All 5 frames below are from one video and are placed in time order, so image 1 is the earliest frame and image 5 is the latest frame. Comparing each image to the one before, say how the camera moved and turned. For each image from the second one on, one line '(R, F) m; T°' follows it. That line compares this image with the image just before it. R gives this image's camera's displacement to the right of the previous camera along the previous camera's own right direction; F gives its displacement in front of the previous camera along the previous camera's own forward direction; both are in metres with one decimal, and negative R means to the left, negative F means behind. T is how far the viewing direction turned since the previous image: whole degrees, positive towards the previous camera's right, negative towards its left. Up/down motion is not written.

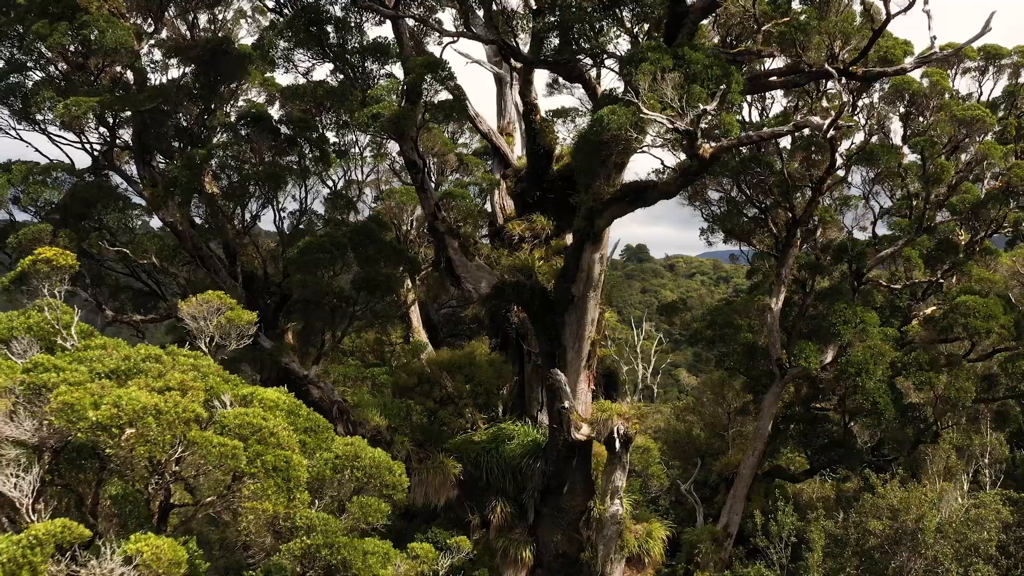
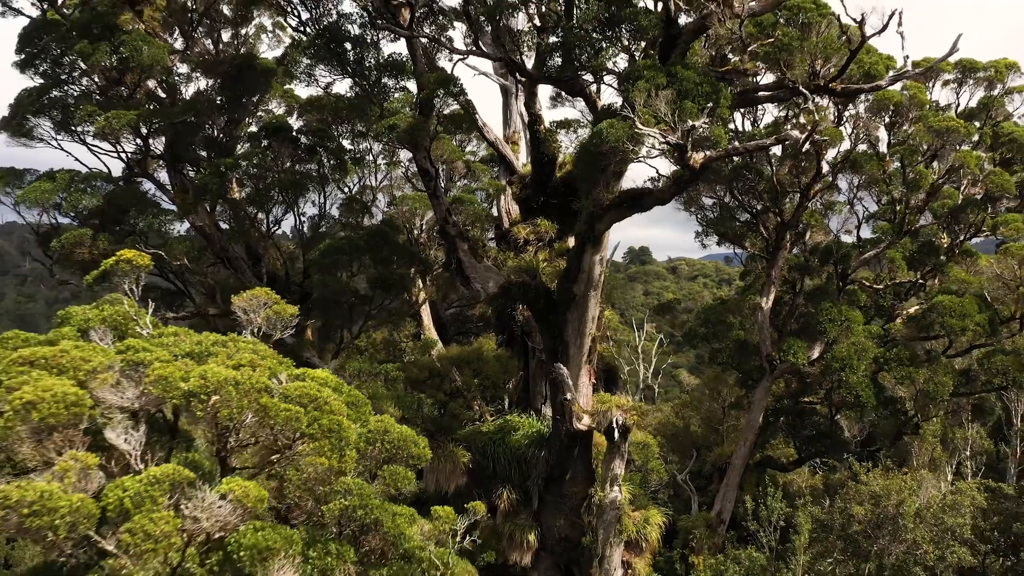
(-0.1, -0.7) m; 0°
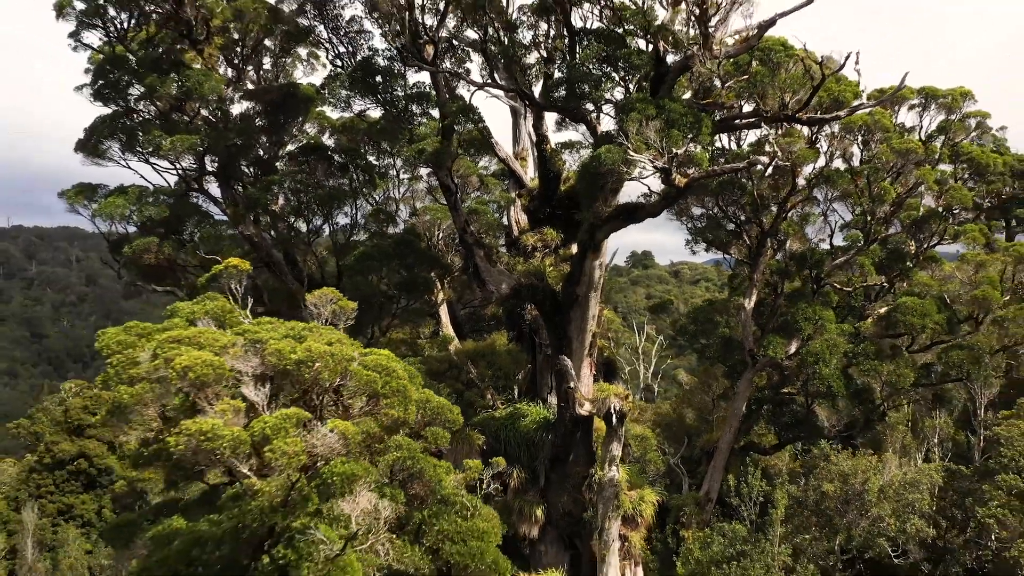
(-0.2, -1.4) m; 0°
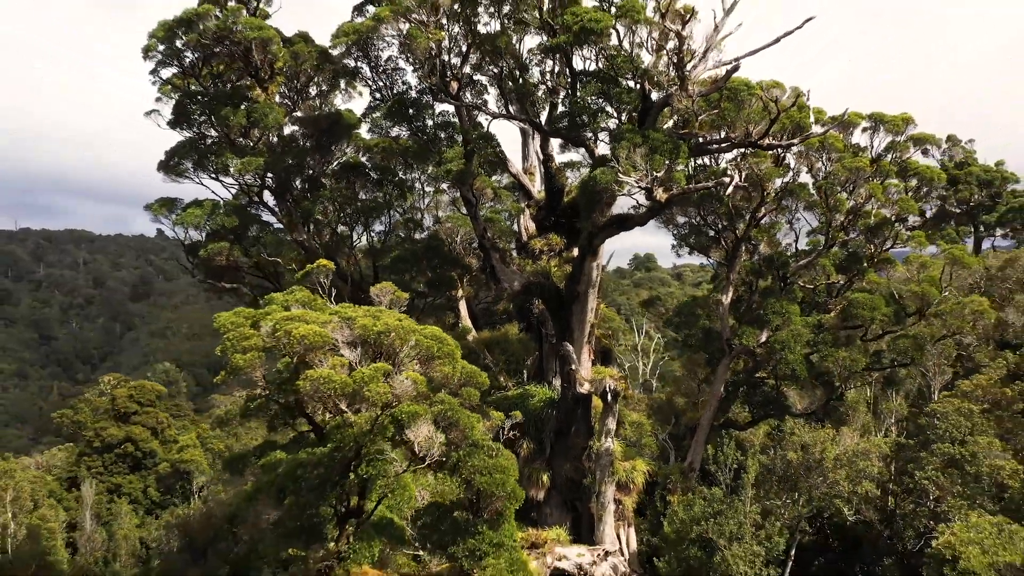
(-0.2, -2.1) m; 0°
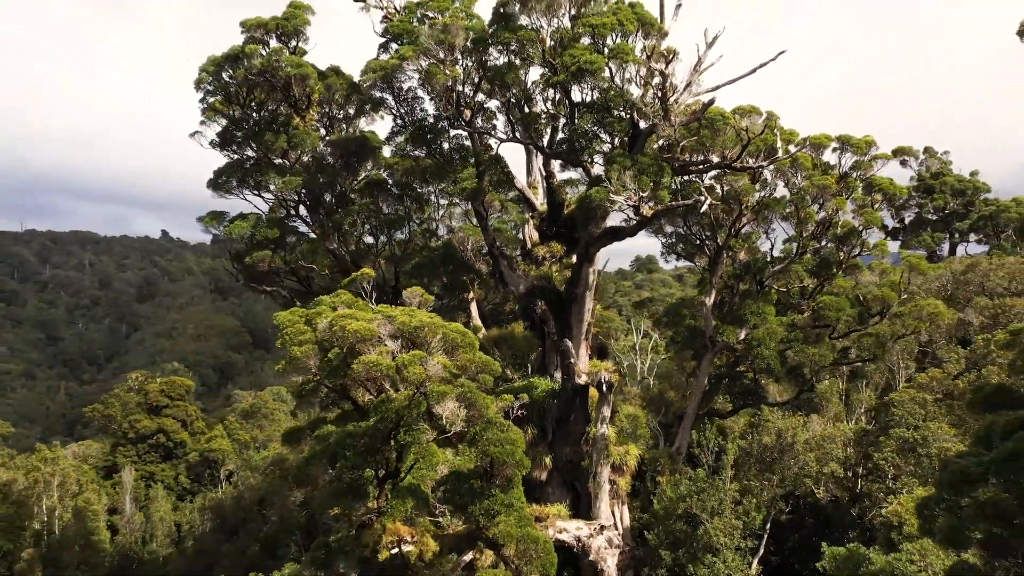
(-0.1, -1.8) m; 0°
